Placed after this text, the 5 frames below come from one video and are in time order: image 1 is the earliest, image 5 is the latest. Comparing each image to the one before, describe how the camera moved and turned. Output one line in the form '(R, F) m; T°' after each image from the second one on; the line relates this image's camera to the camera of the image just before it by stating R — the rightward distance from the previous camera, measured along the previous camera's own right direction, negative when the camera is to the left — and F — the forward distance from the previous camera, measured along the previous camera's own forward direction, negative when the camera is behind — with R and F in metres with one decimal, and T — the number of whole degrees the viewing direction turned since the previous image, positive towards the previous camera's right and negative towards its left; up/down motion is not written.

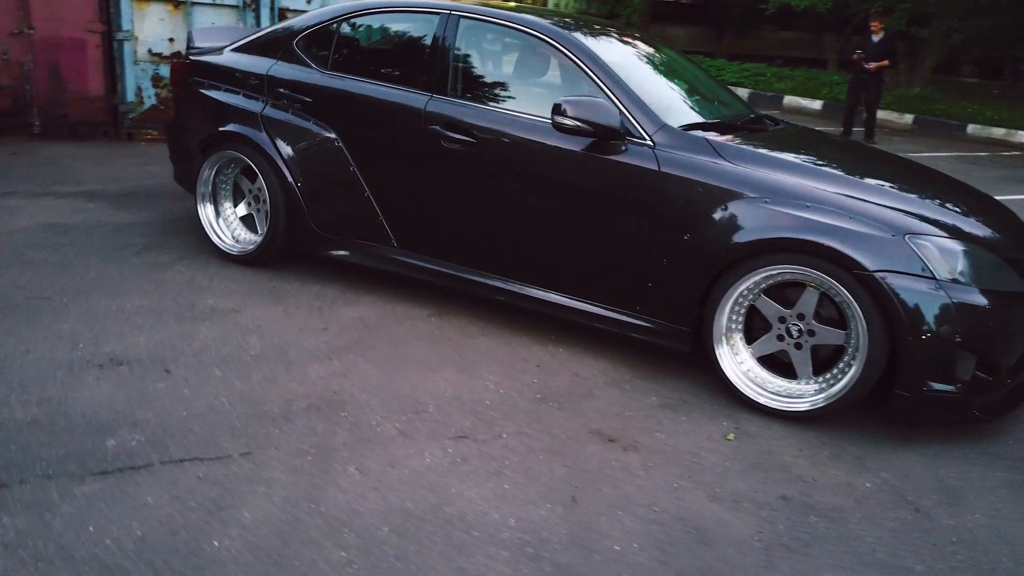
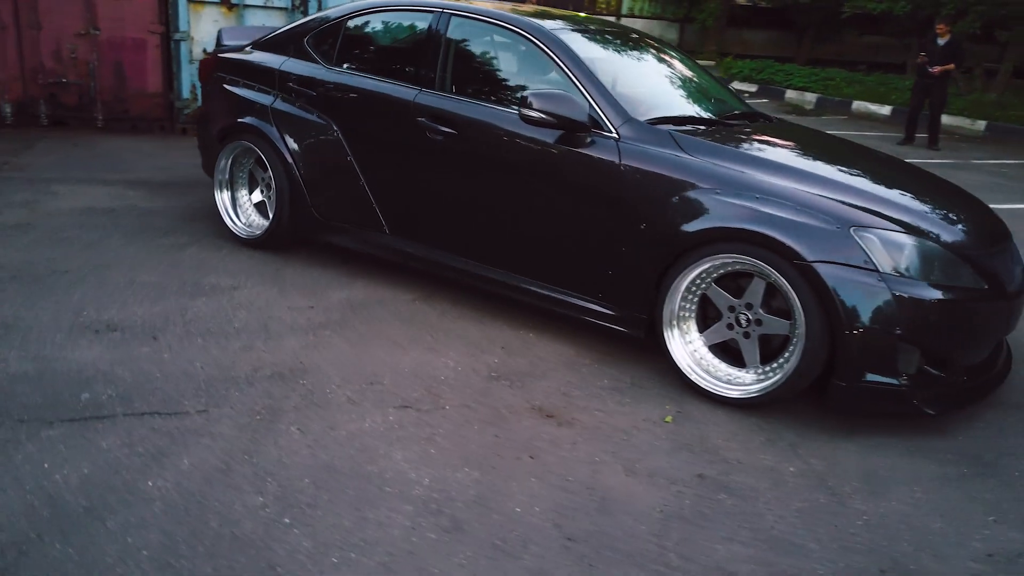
(+0.6, -0.2) m; -5°
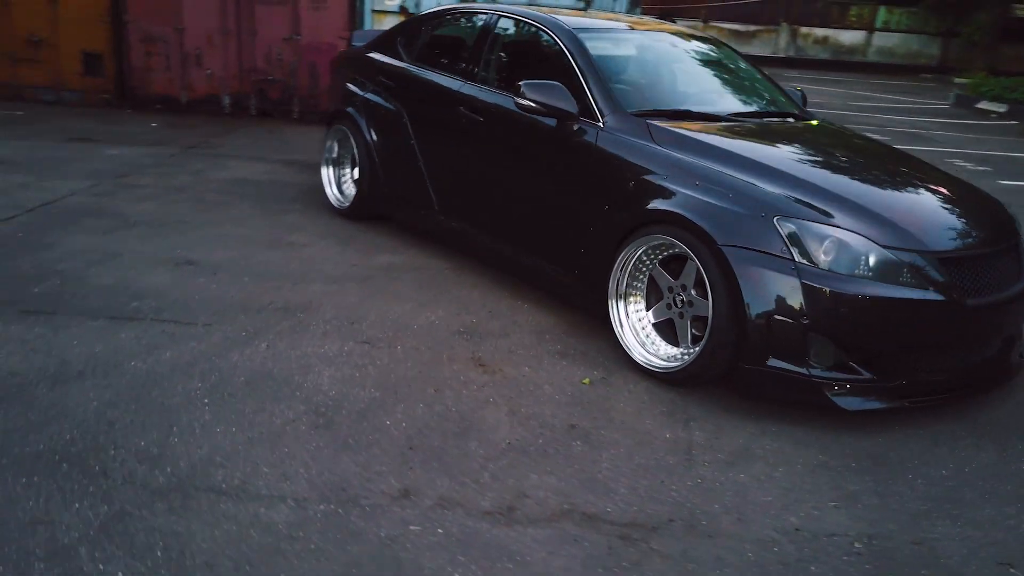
(+1.4, -0.3) m; -16°
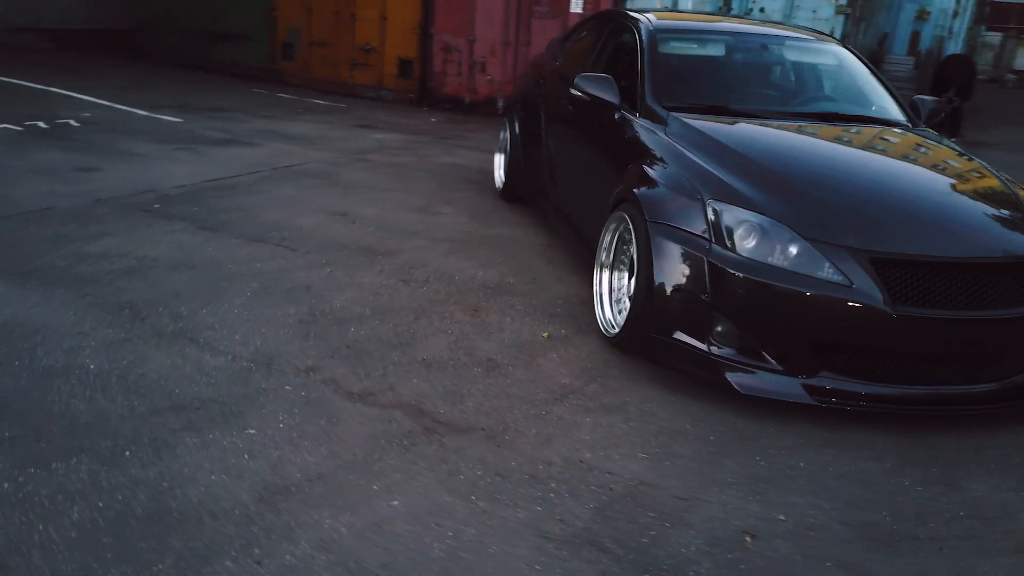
(+2.0, -0.2) m; -25°
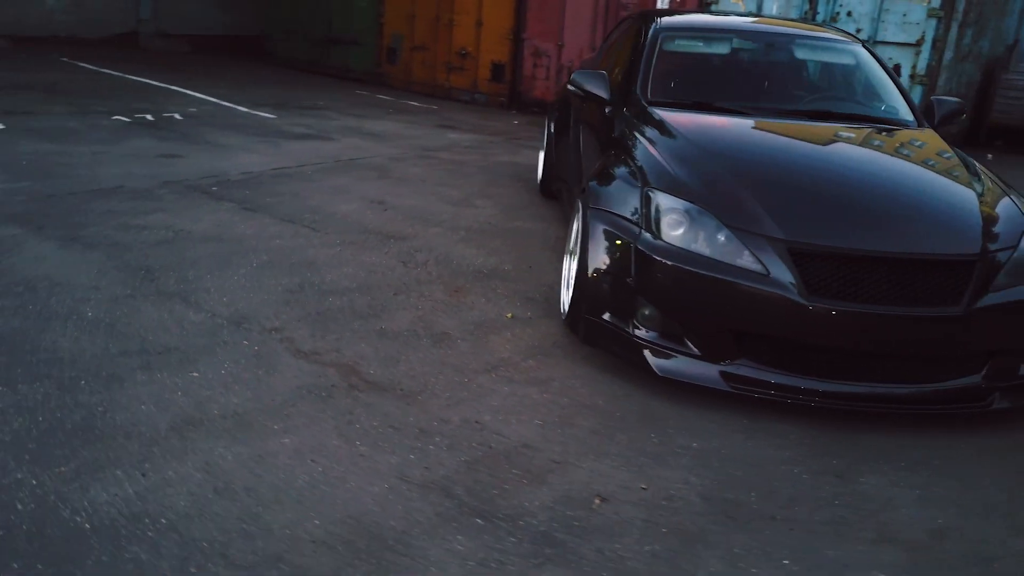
(+0.9, -0.2) m; -9°
